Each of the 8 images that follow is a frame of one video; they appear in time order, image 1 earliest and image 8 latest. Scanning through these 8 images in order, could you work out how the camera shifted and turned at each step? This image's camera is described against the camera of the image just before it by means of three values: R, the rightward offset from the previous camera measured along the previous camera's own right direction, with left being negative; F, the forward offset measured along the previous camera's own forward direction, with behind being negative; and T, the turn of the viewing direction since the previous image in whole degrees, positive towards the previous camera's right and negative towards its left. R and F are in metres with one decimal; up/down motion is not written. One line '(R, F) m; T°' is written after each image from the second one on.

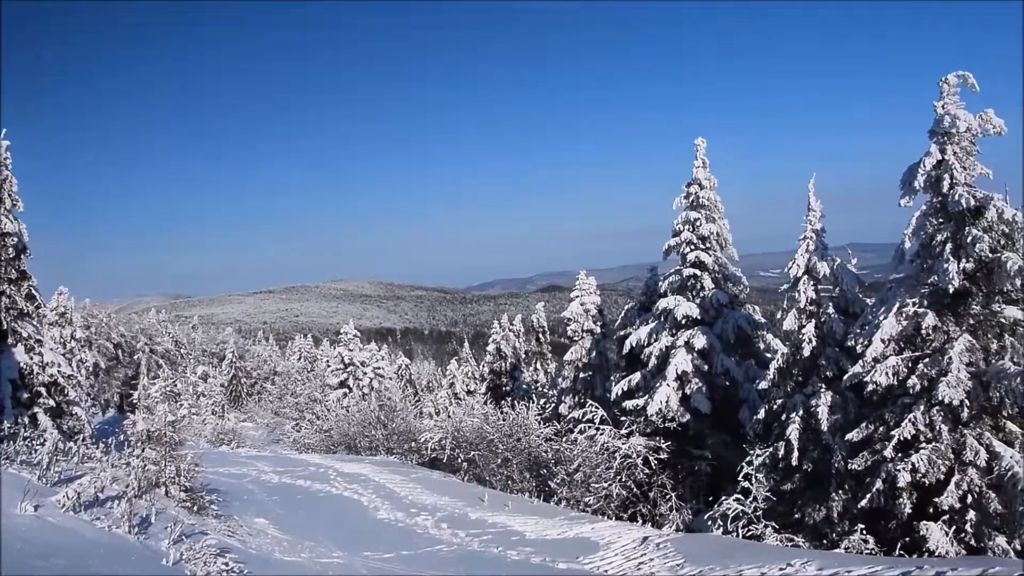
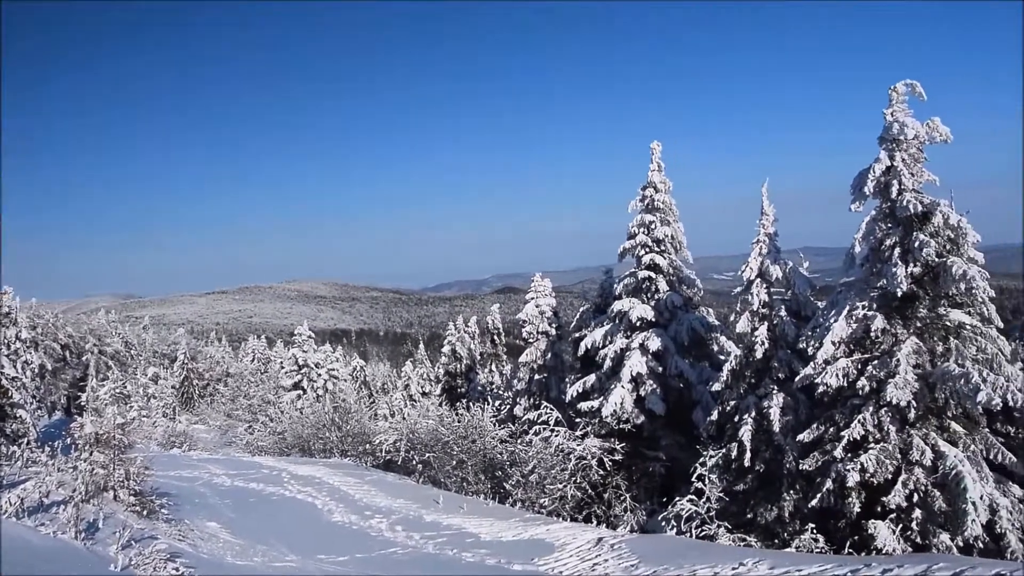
(+0.3, 0.0) m; +2°
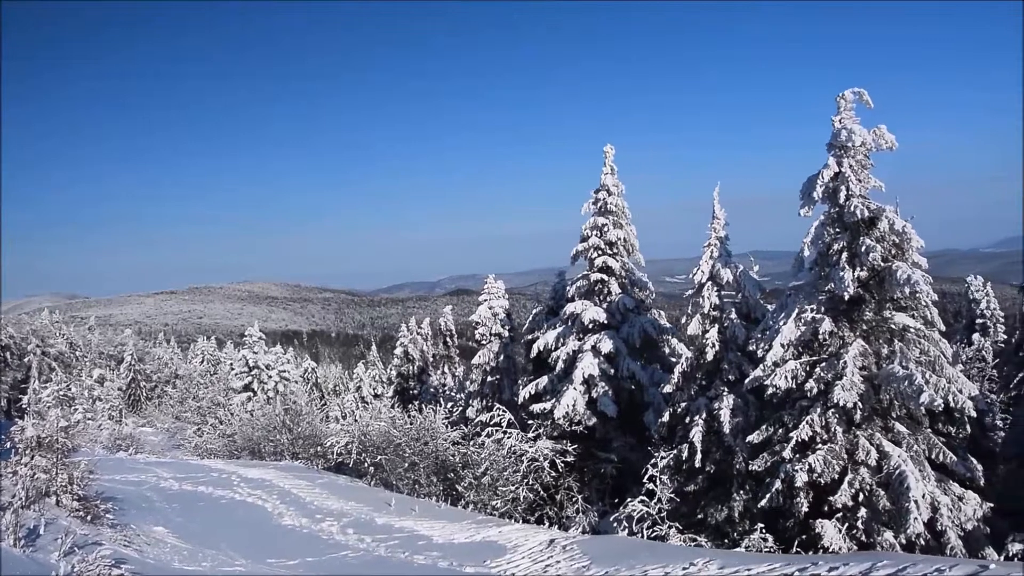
(+0.4, 0.0) m; +2°
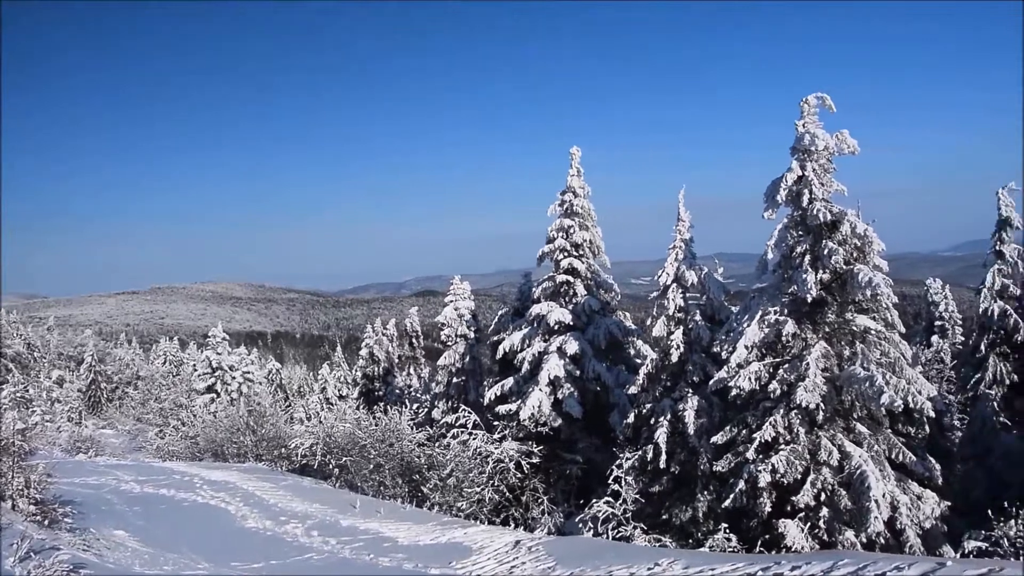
(+0.3, 0.0) m; +2°
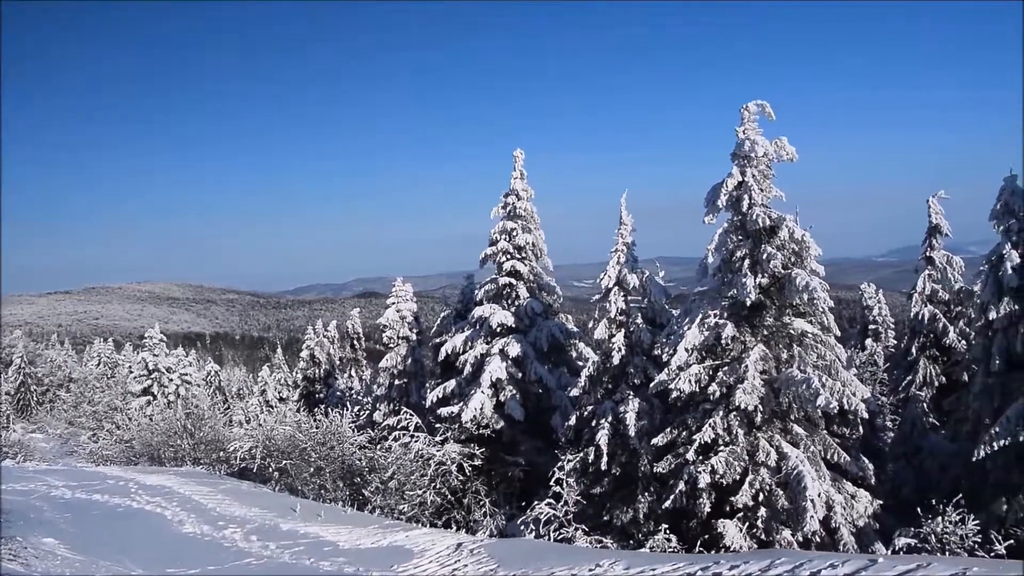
(+0.4, 0.0) m; +3°
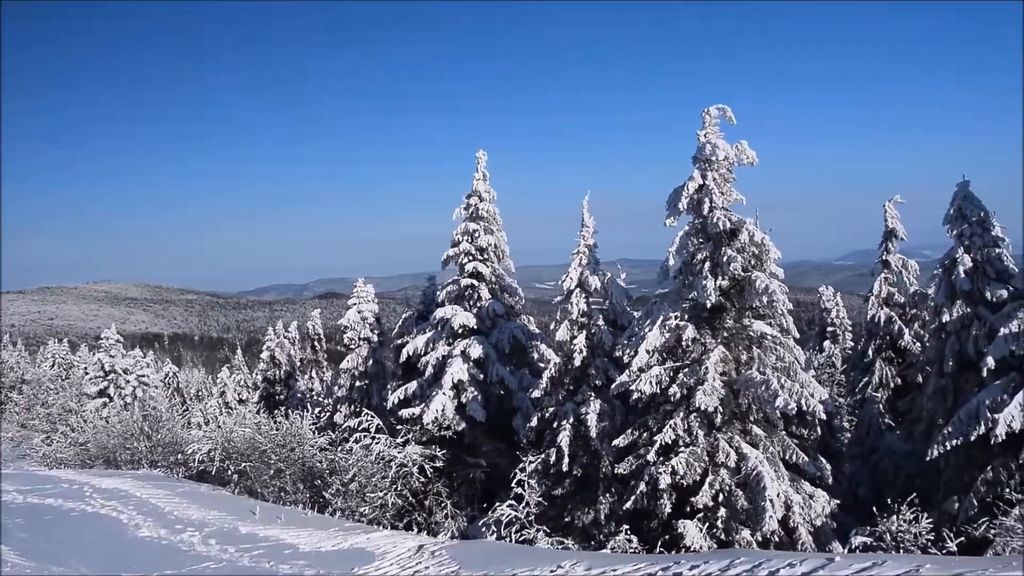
(+0.3, 0.0) m; +2°
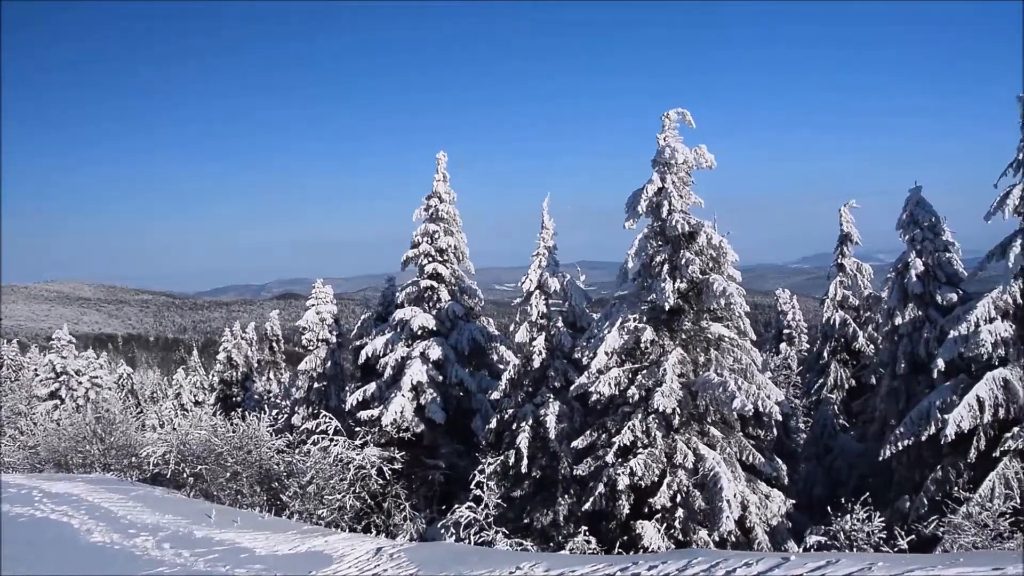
(+0.3, 0.0) m; +2°
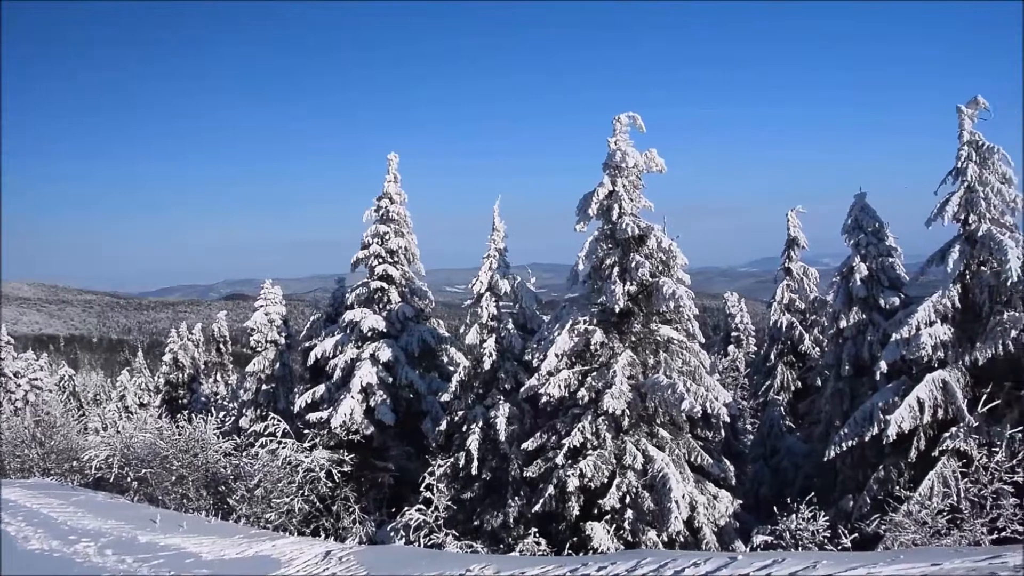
(+0.4, -0.1) m; +2°
